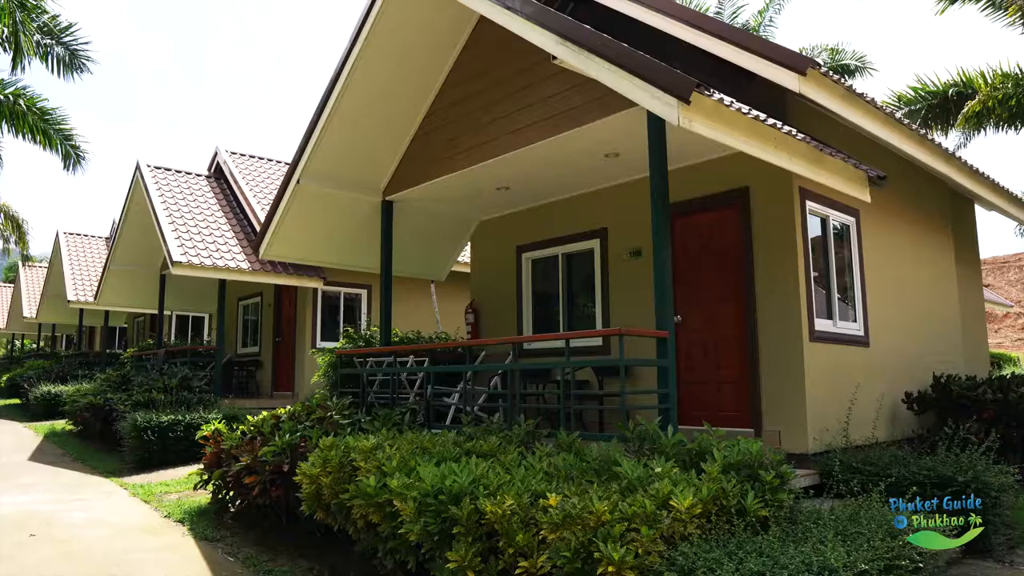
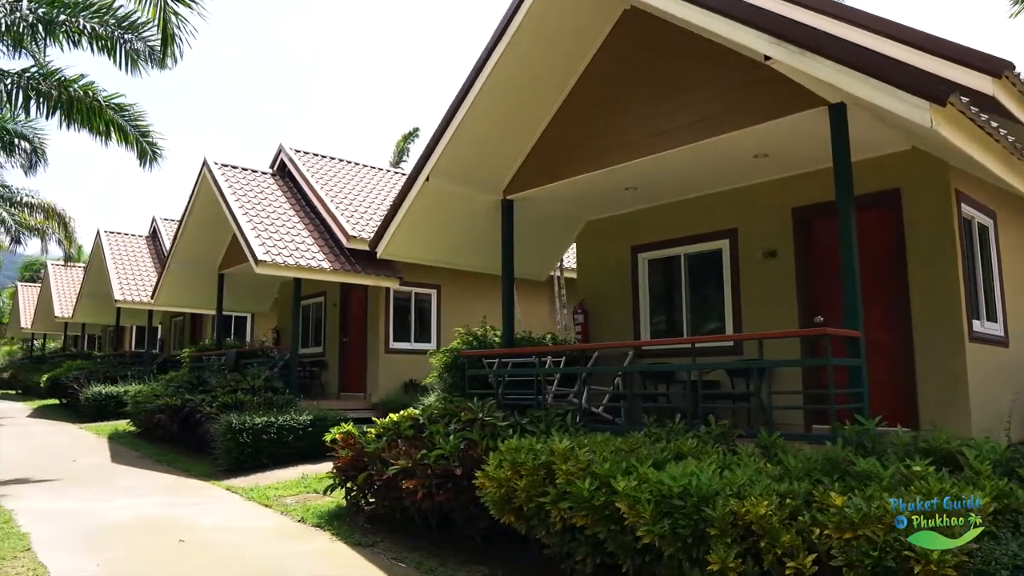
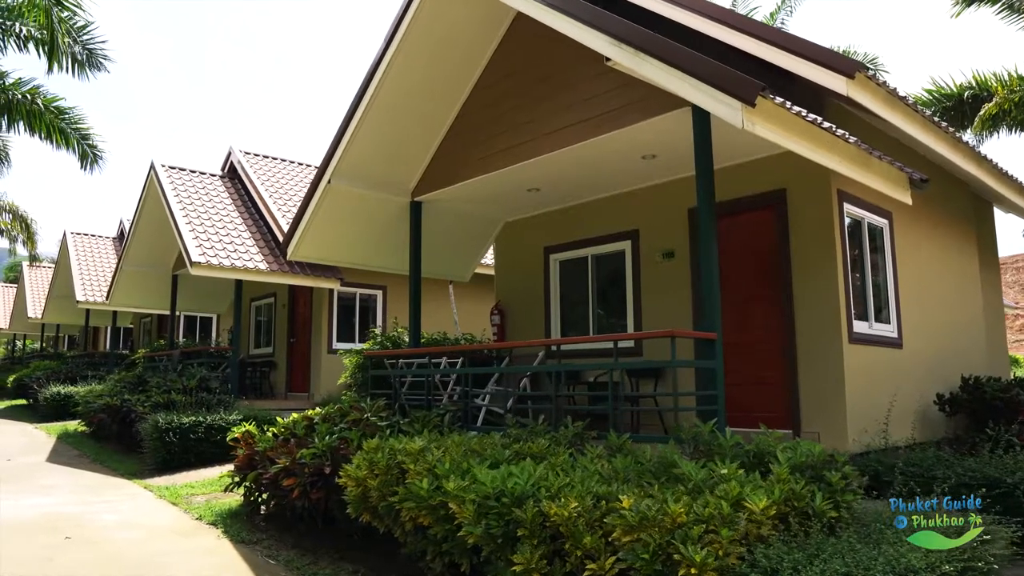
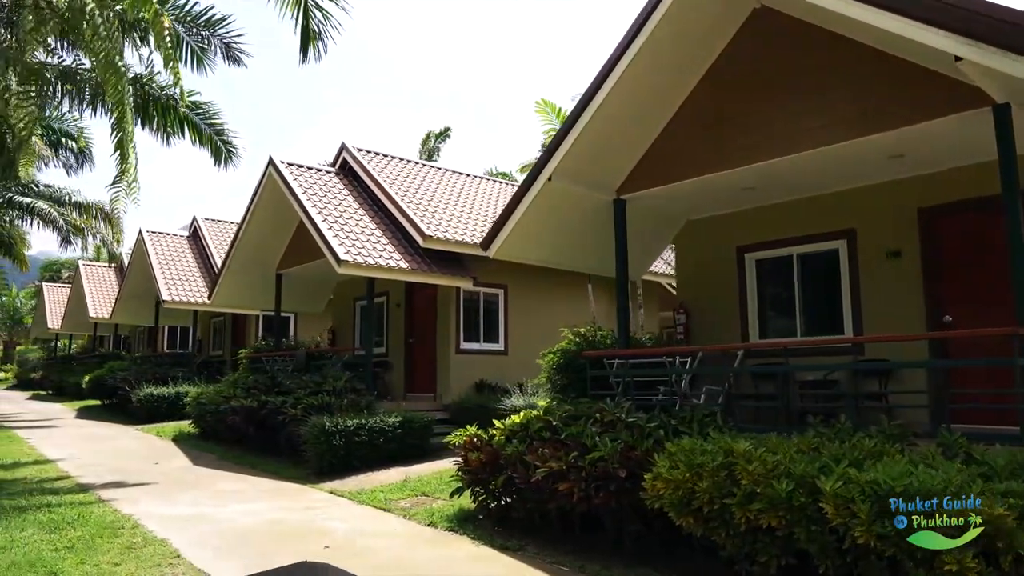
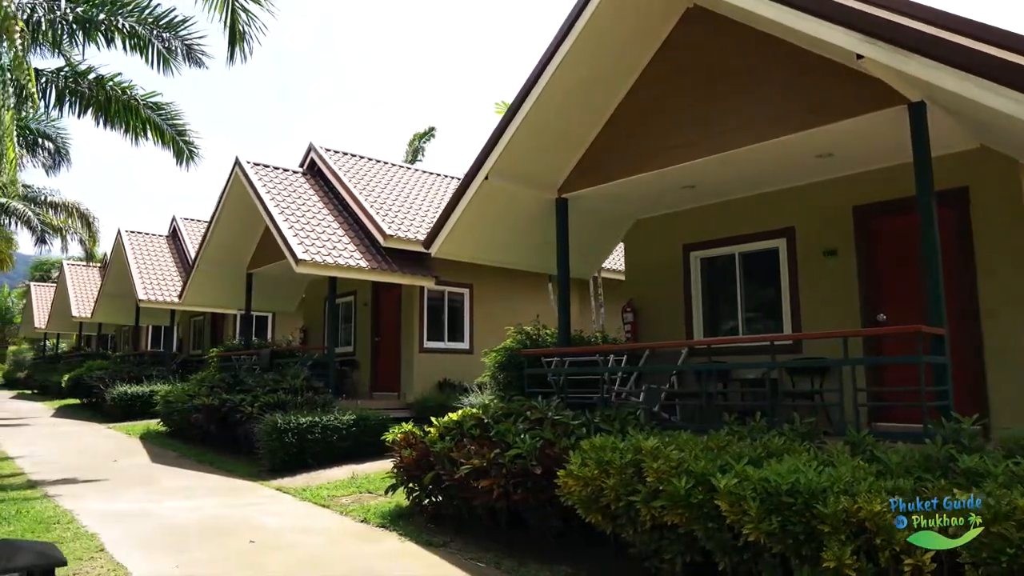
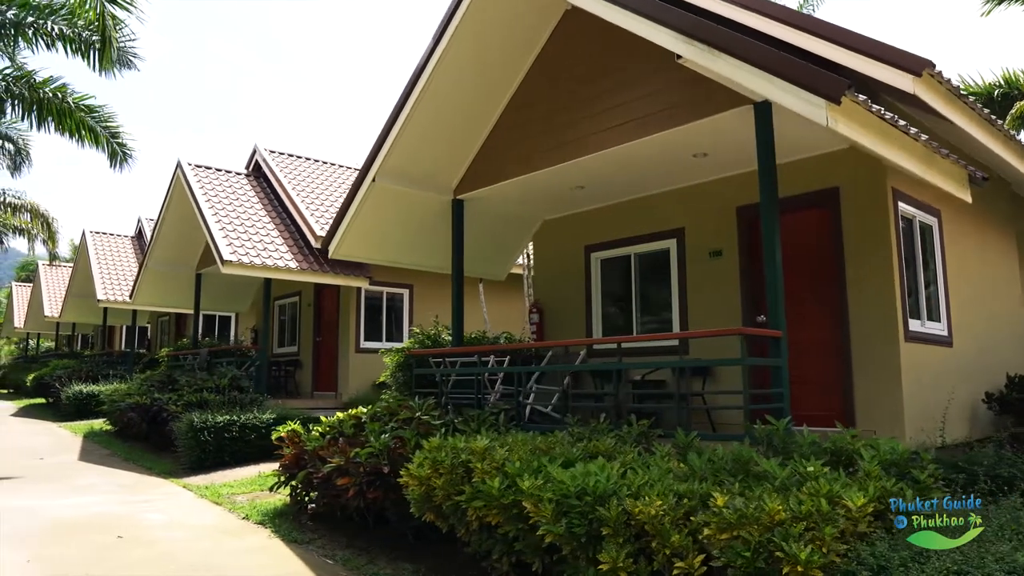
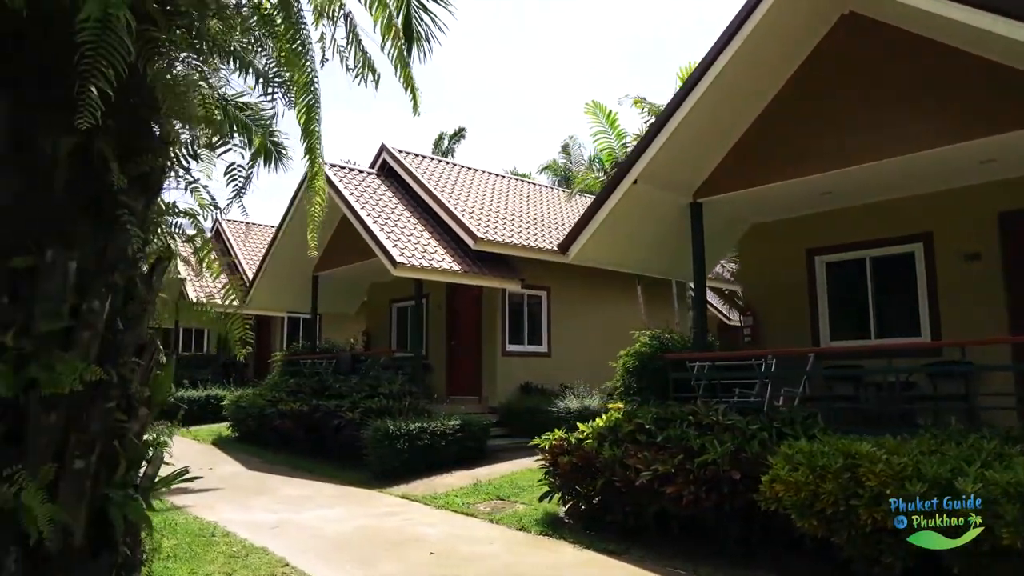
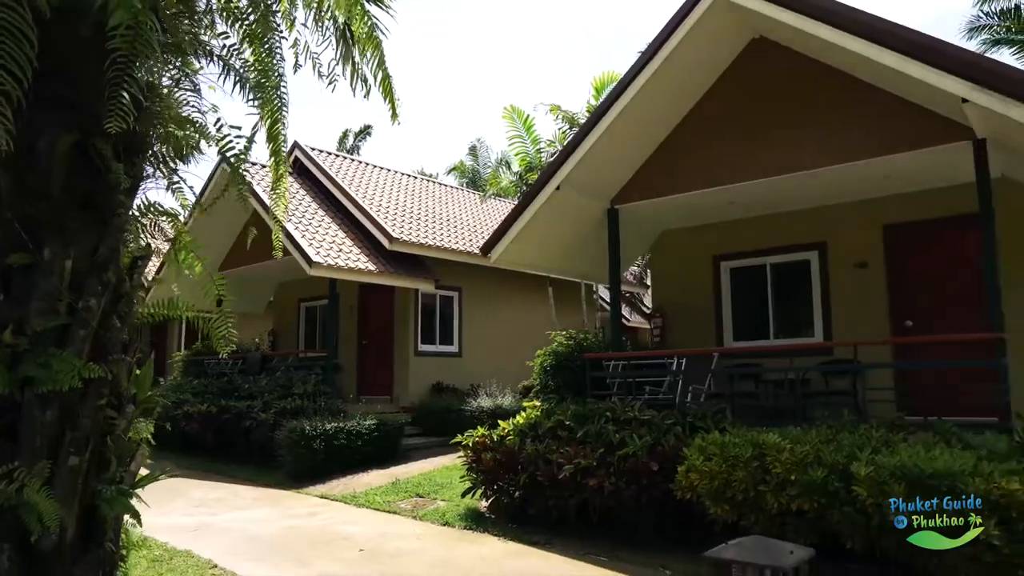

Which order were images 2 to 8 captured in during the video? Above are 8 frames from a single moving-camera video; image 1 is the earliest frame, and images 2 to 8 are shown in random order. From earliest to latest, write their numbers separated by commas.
3, 6, 2, 5, 4, 7, 8
